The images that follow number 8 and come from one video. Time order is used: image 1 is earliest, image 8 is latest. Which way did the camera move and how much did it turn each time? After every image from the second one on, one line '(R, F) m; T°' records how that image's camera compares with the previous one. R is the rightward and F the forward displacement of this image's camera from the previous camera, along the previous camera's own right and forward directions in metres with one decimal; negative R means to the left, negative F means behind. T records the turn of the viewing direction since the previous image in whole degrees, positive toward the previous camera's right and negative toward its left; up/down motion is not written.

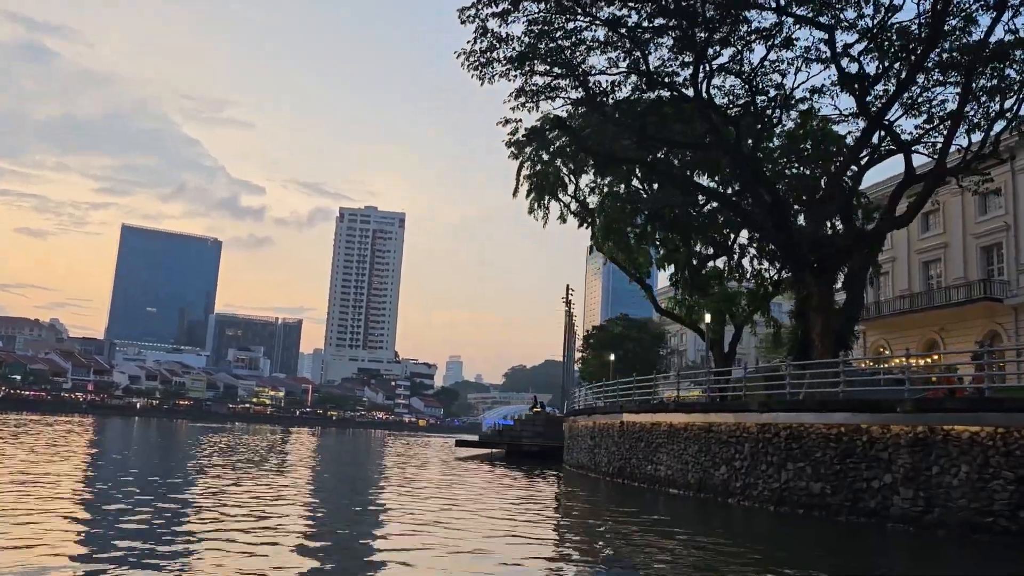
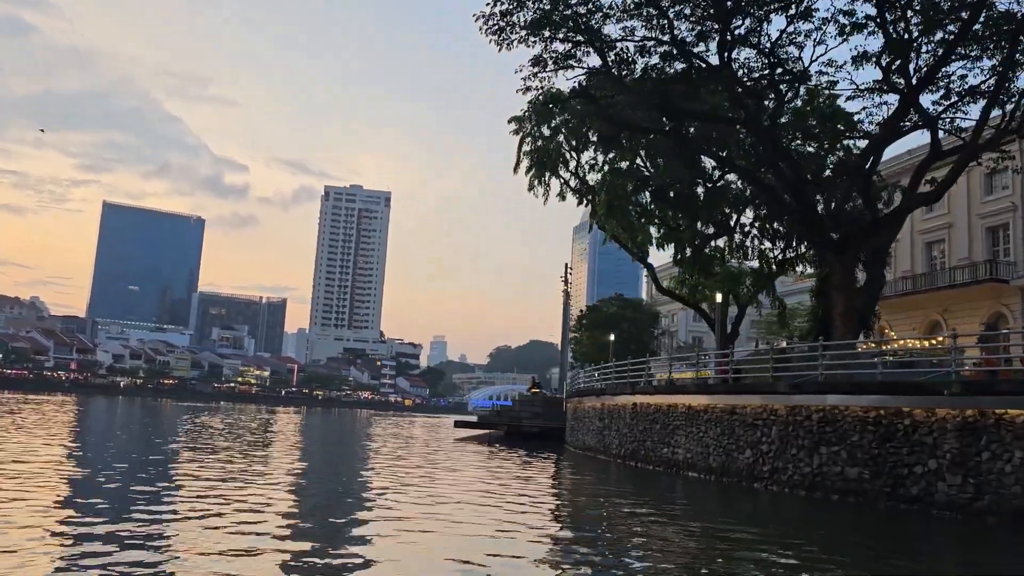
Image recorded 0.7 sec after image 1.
(-0.6, +0.6) m; +1°
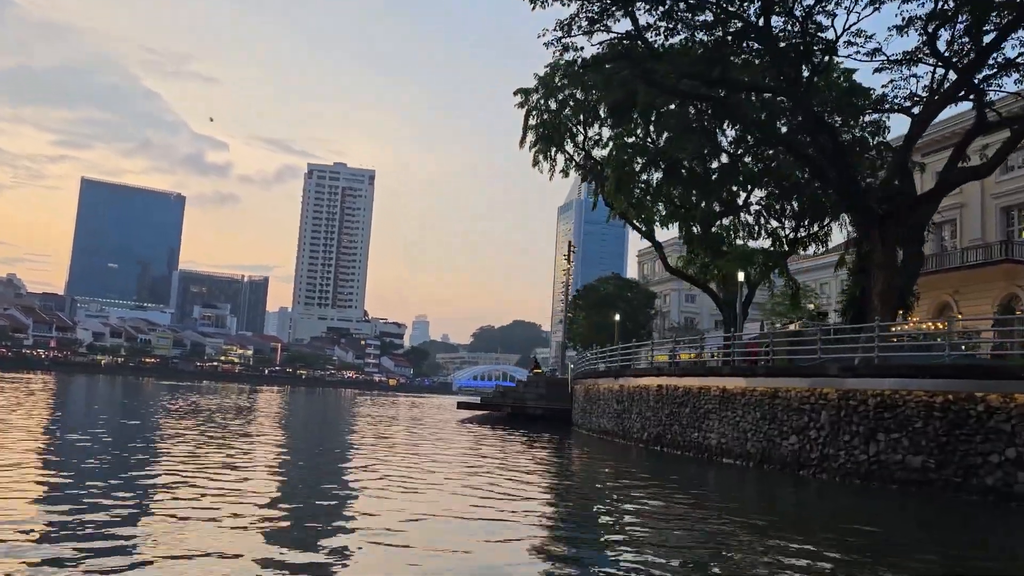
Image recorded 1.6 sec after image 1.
(-0.8, +0.9) m; +1°
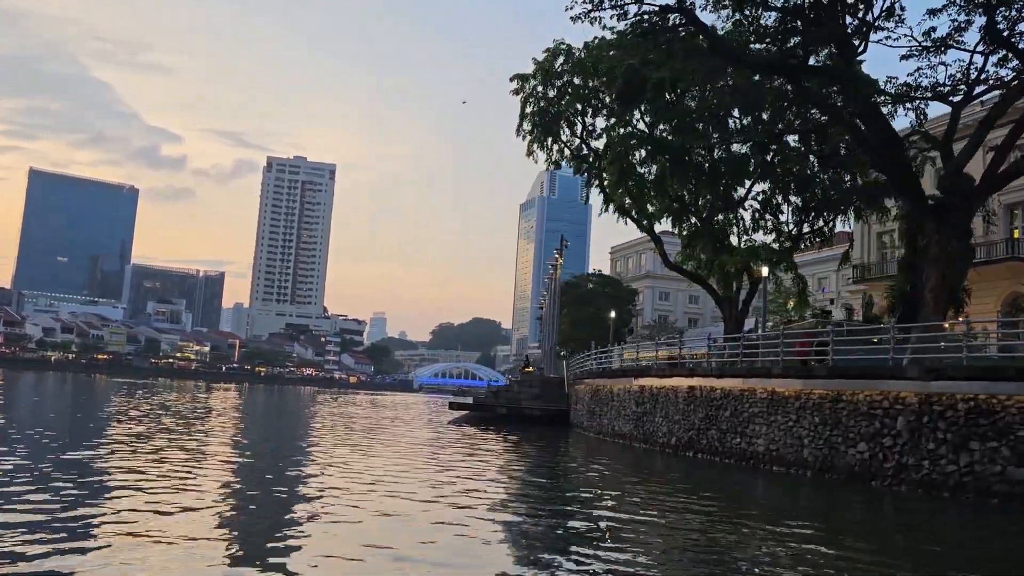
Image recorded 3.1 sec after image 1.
(-1.2, +1.4) m; +3°
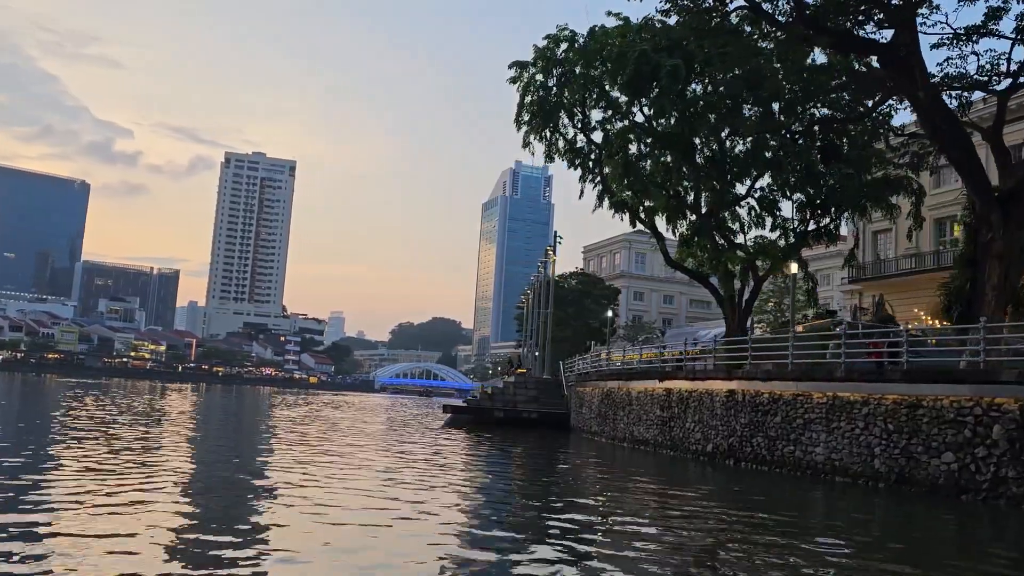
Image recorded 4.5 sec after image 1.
(-1.2, +1.3) m; +3°
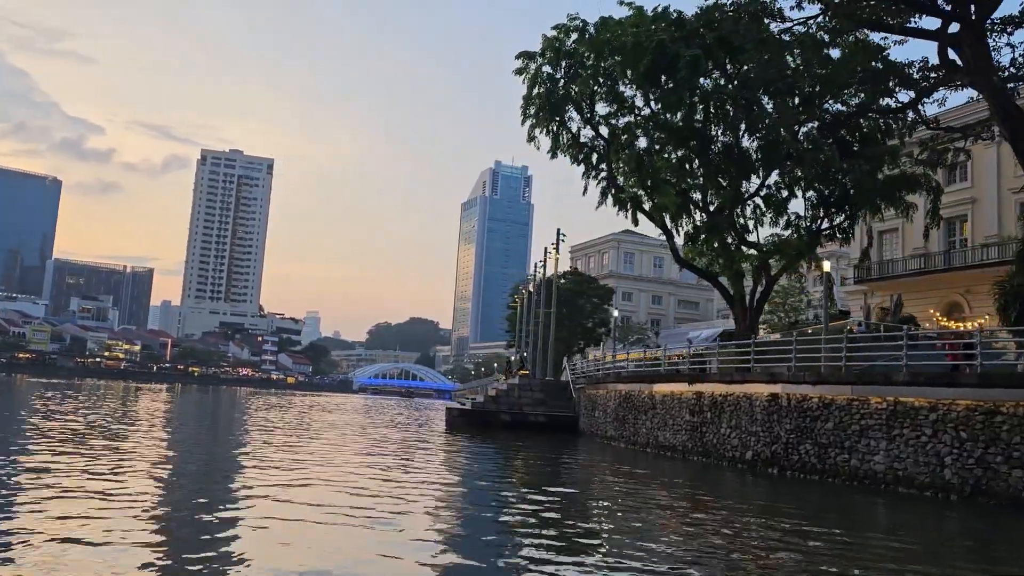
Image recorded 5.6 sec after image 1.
(-0.9, +0.9) m; +2°
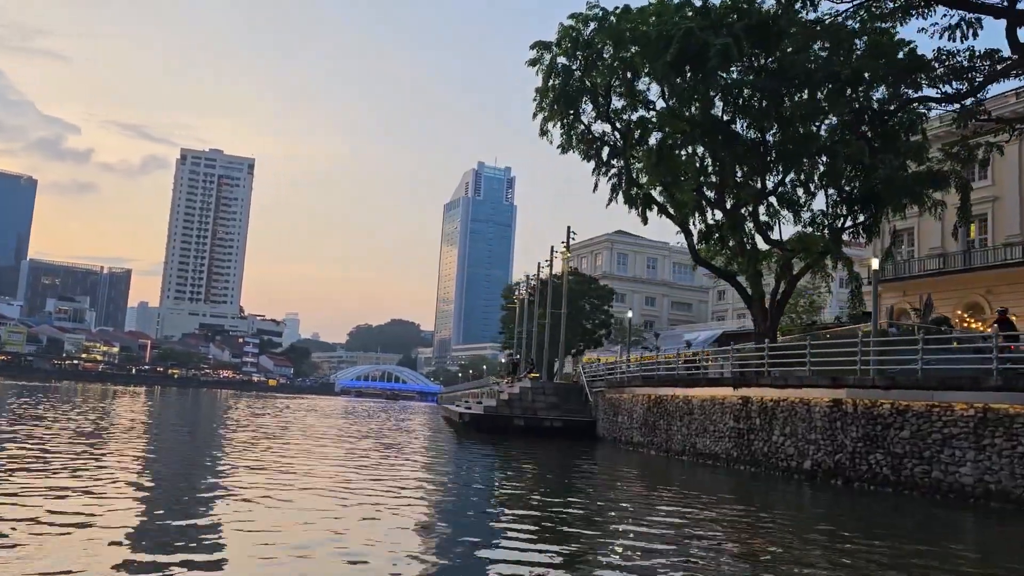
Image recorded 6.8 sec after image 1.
(-1.0, +1.1) m; +1°
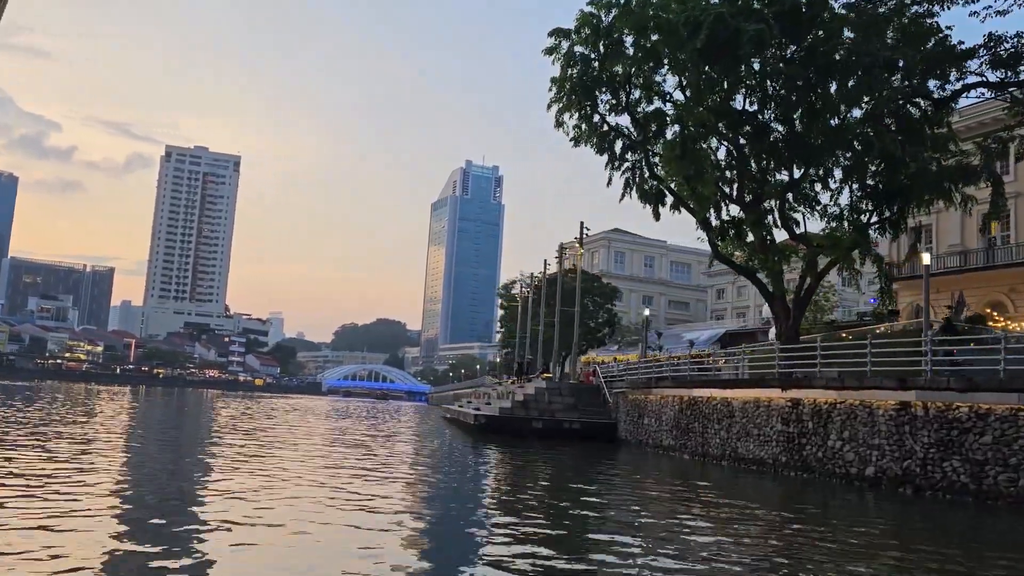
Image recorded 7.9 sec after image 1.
(-0.9, +0.9) m; +1°
